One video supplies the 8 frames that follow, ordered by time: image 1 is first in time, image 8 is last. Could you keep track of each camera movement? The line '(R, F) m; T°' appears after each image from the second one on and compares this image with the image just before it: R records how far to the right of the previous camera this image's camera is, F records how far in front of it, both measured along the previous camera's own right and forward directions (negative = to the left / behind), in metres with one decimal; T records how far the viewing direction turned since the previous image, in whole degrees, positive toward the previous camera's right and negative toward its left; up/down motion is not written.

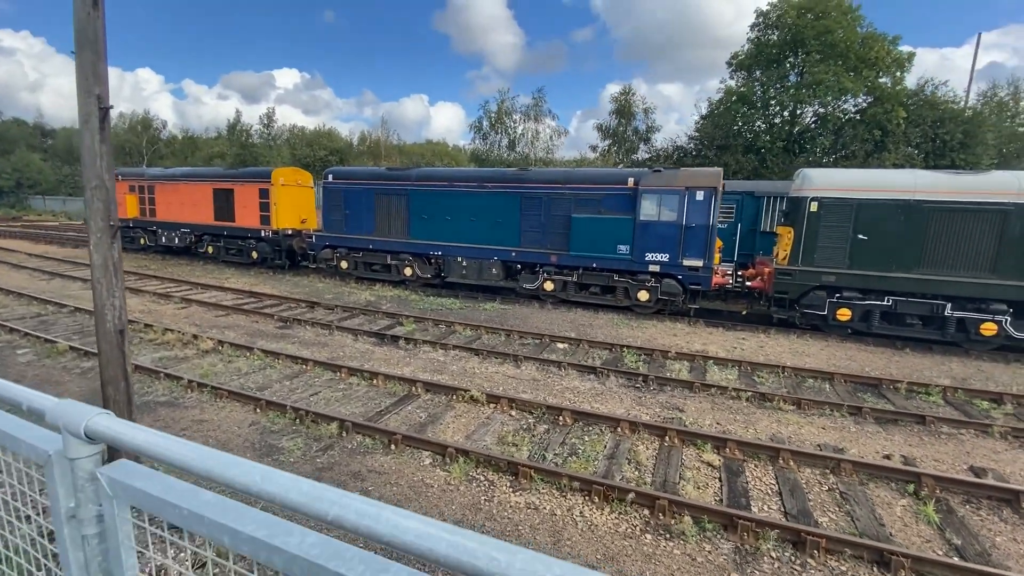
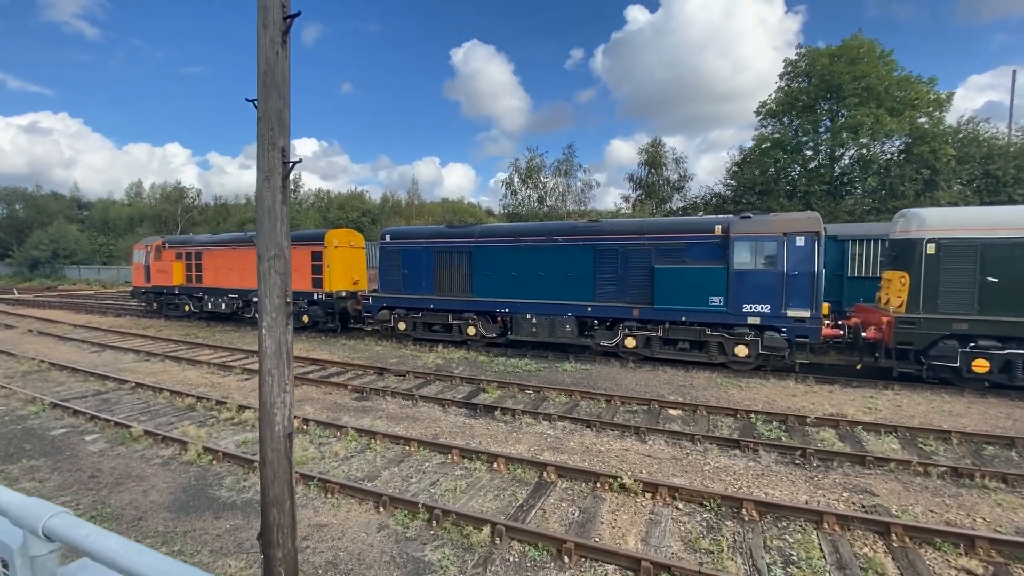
(-1.6, +0.8) m; -1°
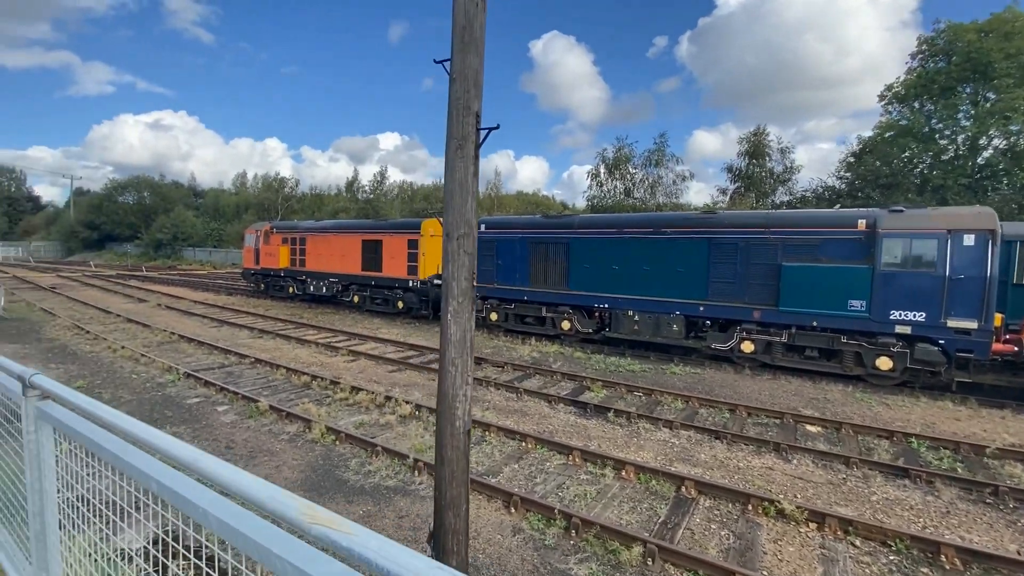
(-0.8, +0.4) m; -8°
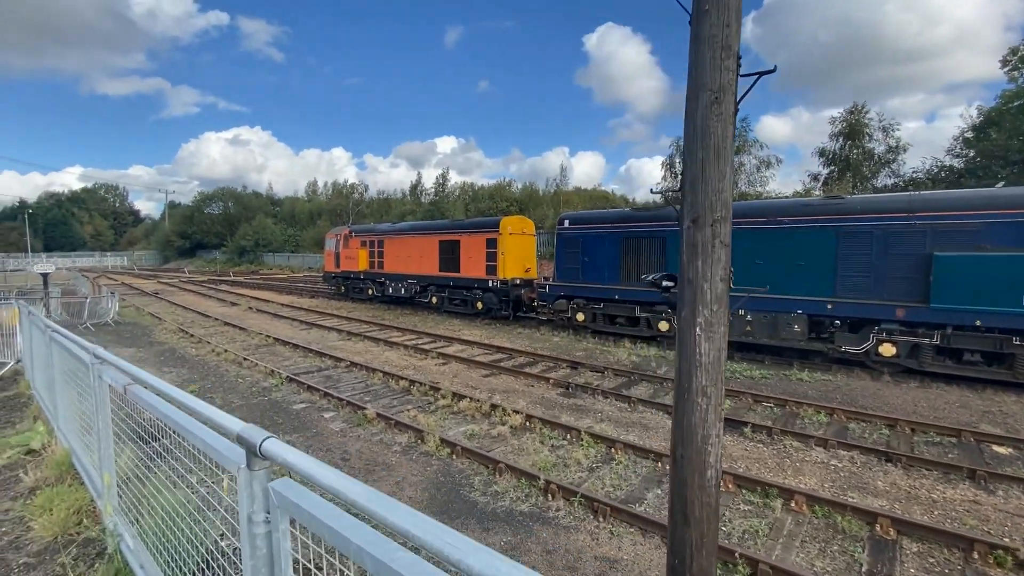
(-0.9, +0.6) m; -7°
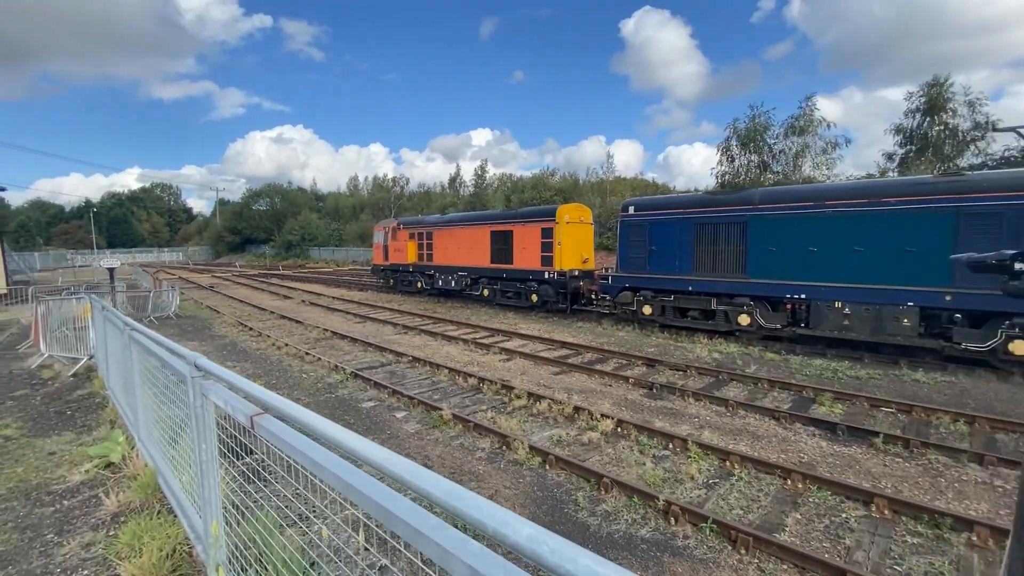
(-0.7, +0.6) m; -4°
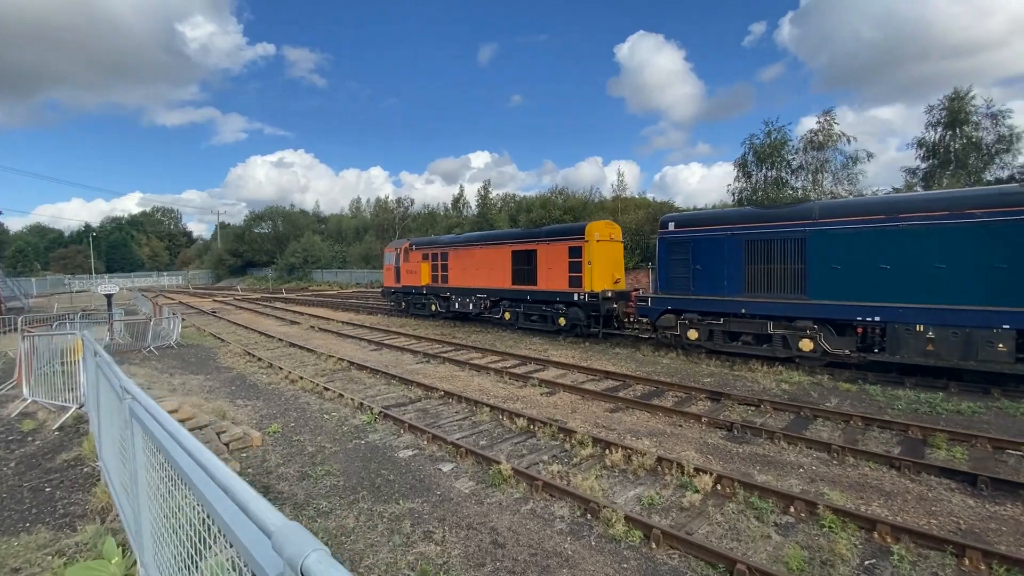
(-0.8, +1.0) m; 0°
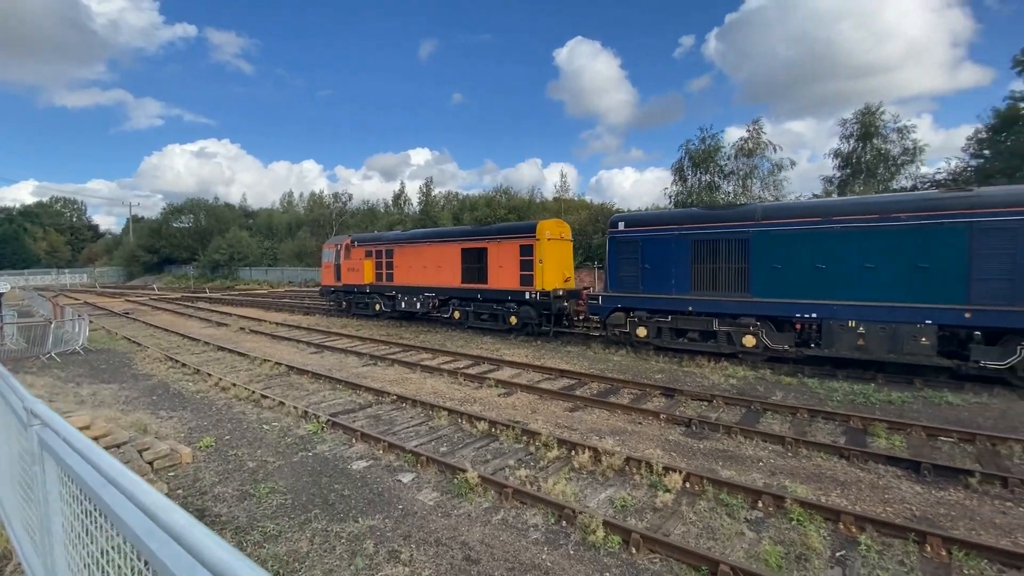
(-0.3, +0.3) m; +7°
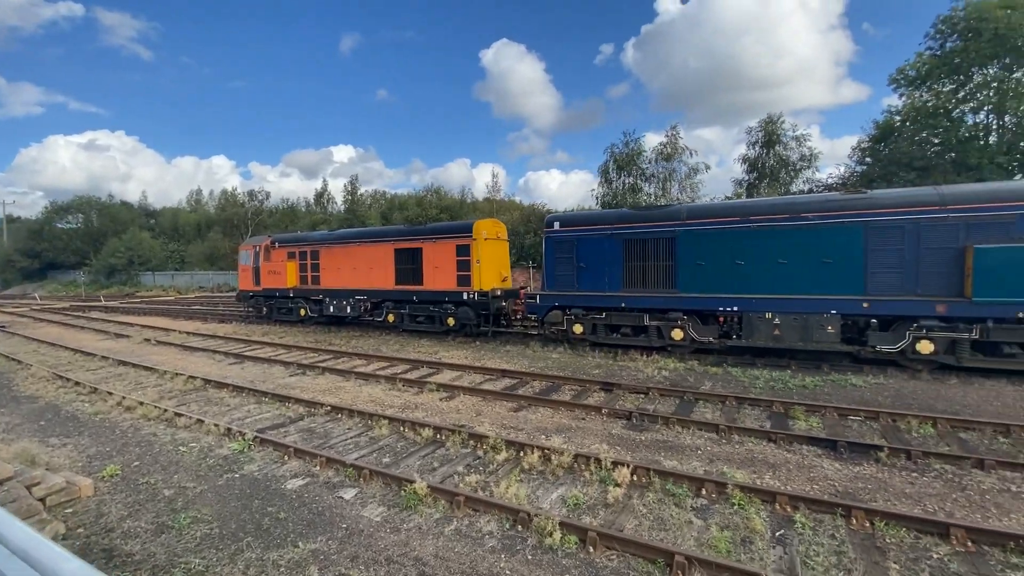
(-0.2, +0.1) m; +8°
